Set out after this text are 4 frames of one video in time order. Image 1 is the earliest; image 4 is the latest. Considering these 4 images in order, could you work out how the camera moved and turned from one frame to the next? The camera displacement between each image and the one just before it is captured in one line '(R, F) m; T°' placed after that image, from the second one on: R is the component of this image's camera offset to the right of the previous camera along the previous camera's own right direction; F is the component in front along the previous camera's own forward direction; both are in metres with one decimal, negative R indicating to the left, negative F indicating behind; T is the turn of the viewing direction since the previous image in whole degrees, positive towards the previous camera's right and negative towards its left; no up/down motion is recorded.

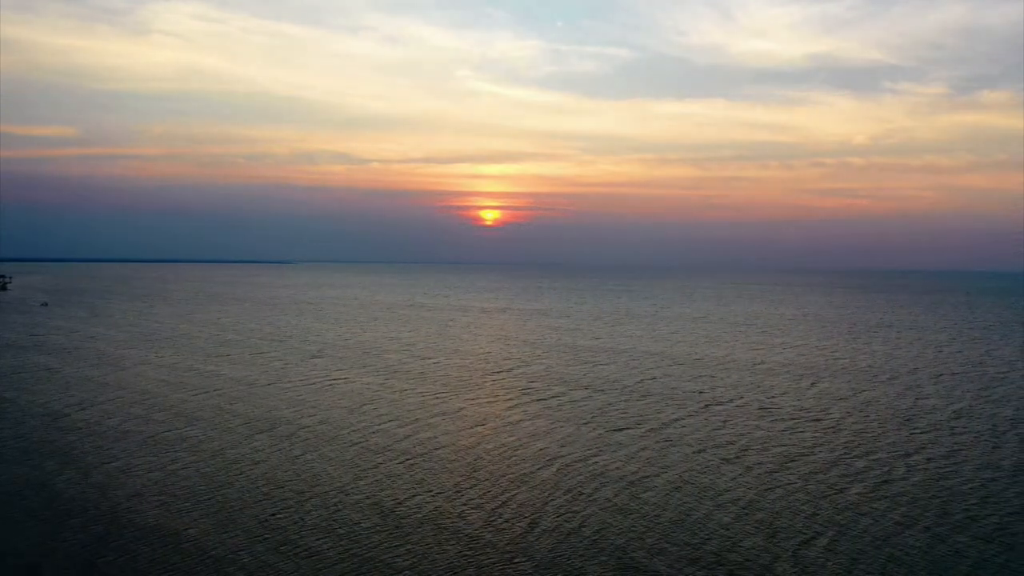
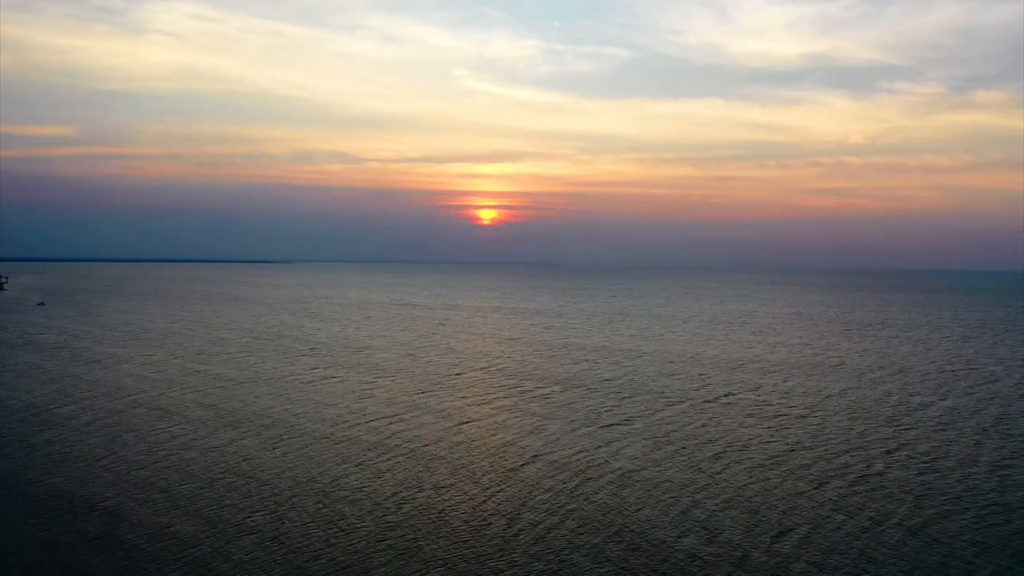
(+1.0, -0.5) m; 0°
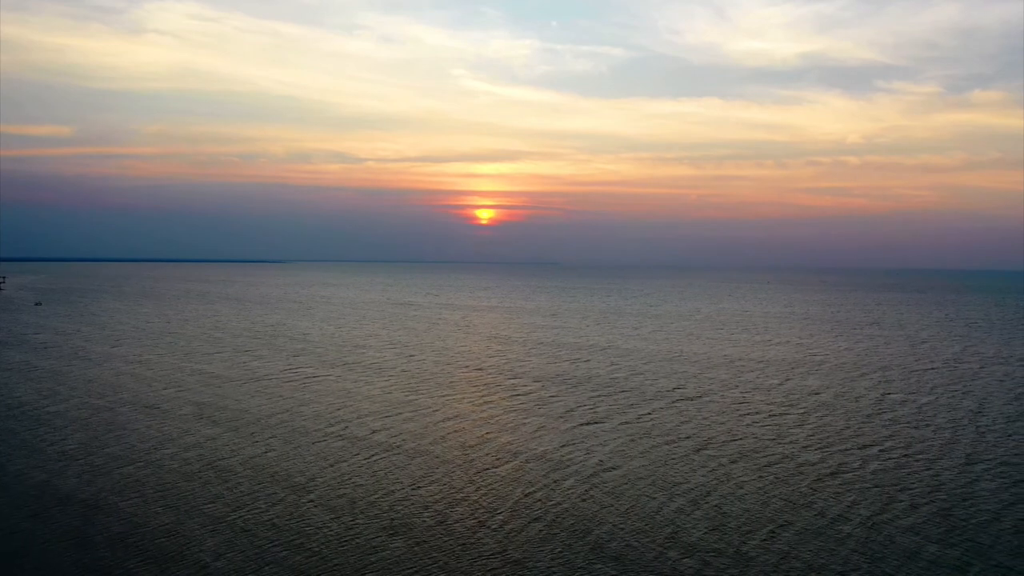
(+0.2, 0.0) m; 0°
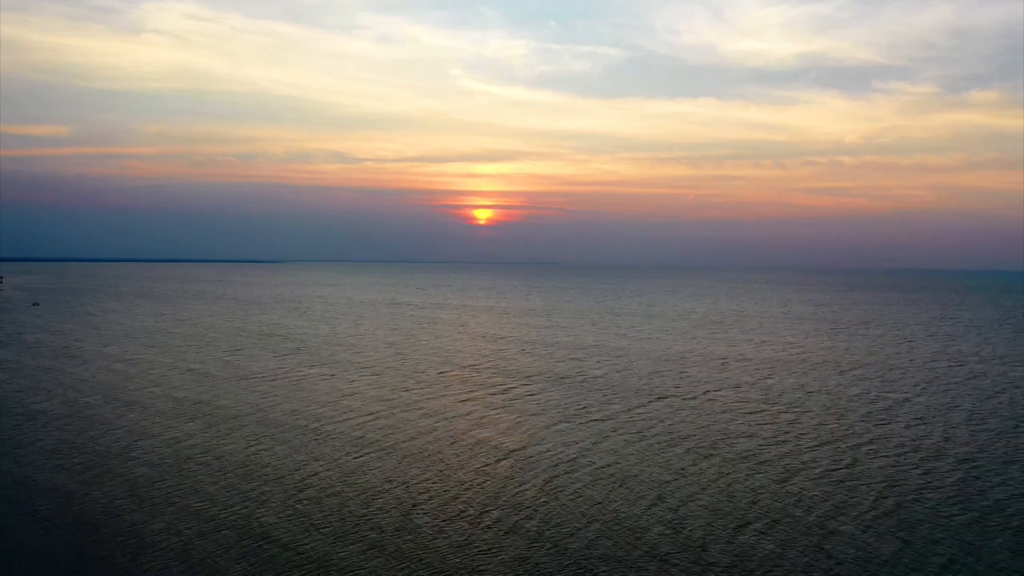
(+0.8, -0.5) m; 0°
